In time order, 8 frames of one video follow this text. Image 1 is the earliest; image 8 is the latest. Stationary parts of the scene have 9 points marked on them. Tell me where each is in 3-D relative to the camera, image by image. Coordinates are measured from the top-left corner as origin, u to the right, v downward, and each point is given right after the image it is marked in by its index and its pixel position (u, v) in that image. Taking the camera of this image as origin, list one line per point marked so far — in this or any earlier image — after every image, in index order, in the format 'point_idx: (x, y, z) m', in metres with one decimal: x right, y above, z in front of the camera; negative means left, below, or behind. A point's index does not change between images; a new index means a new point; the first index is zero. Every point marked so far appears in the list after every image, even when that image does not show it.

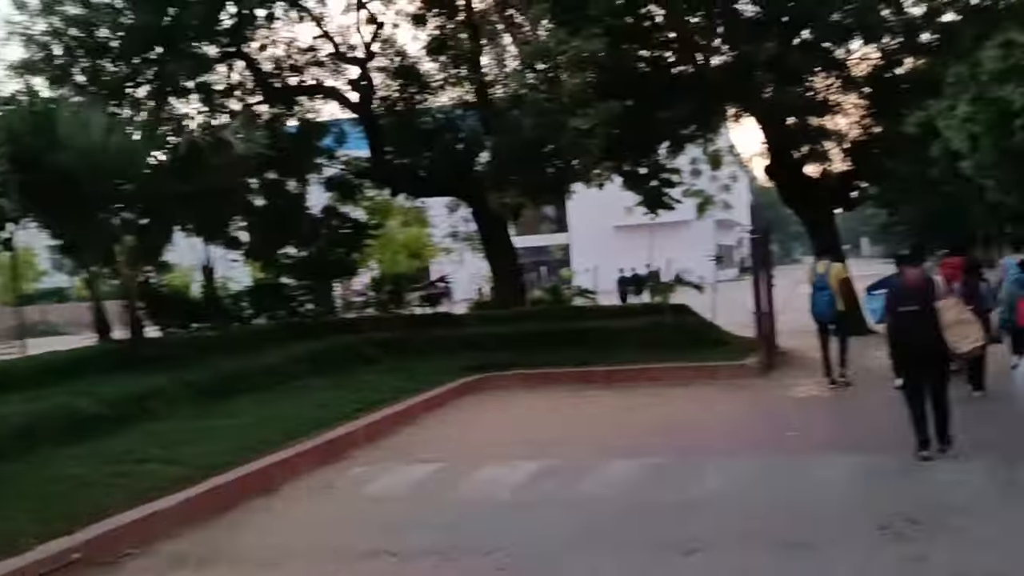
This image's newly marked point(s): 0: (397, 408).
0: (-2.6, -2.3, +16.0) m
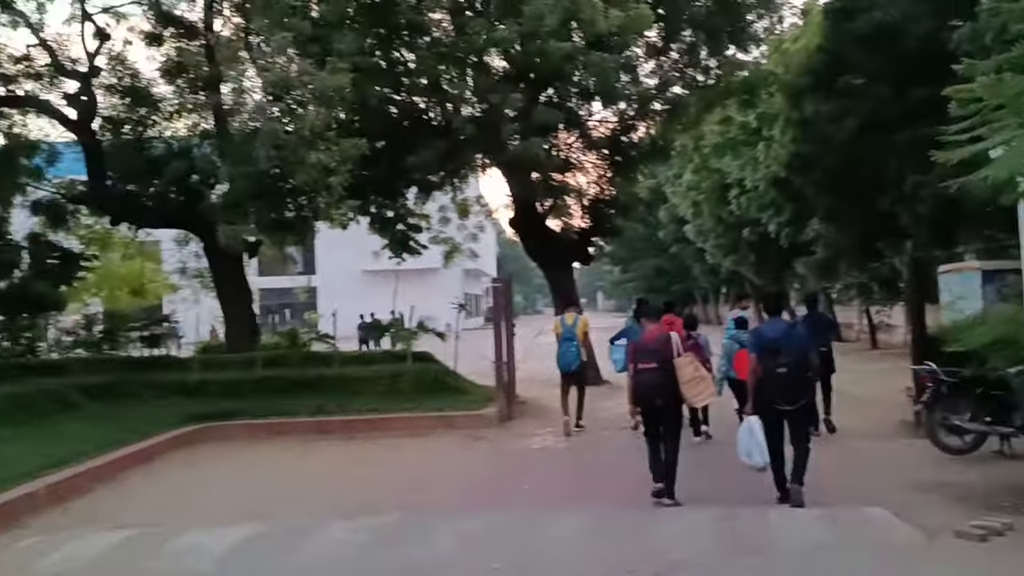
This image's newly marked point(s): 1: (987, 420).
0: (-2.6, -1.2, +11.4) m
1: (+3.9, -1.1, +7.6) m
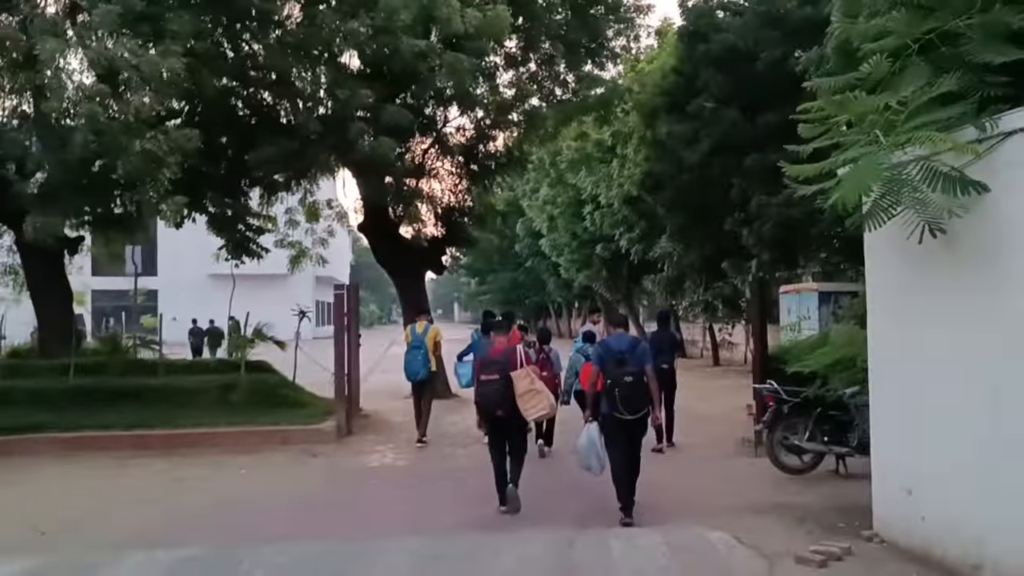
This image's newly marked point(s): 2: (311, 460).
0: (-3.2, -1.5, +13.0) m
1: (+2.9, -1.4, +8.5) m
2: (-2.3, -1.9, +10.4) m
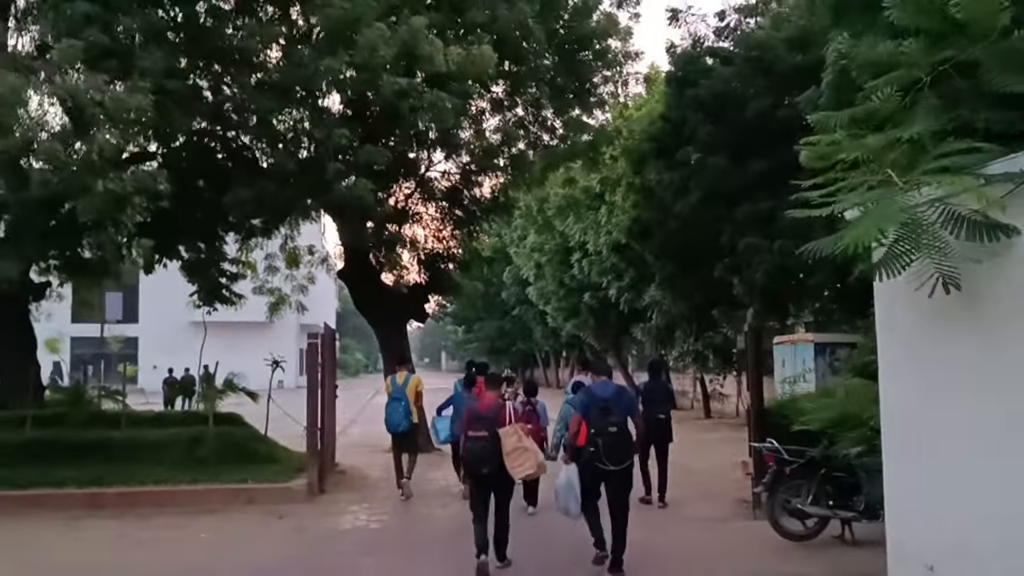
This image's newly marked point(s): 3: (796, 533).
0: (-3.4, -2.1, +12.3) m
1: (+2.7, -1.8, +7.9) m
2: (-2.5, -2.5, +9.6) m
3: (+2.5, -2.1, +8.1) m
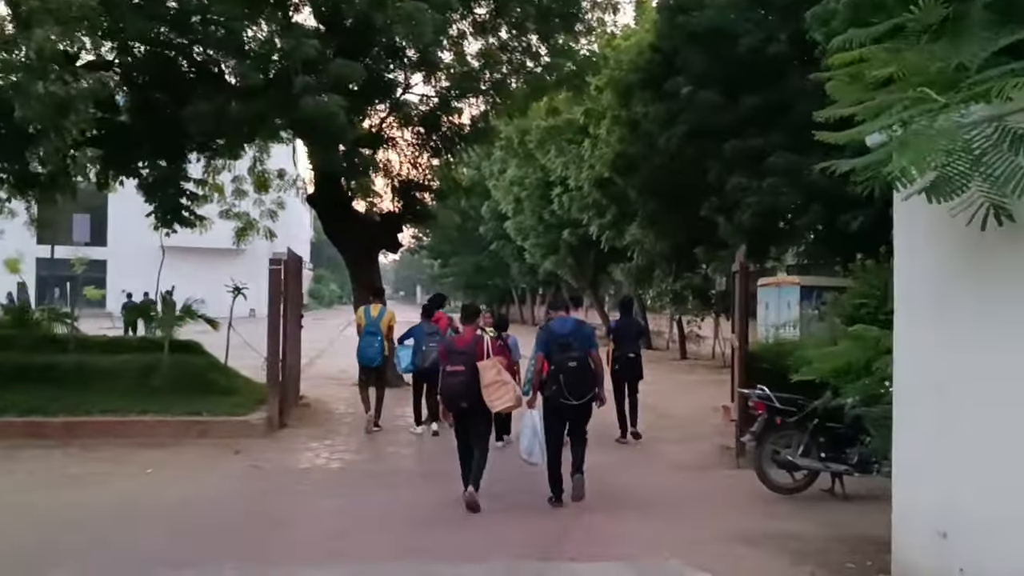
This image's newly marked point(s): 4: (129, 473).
0: (-3.7, -1.1, +11.7) m
1: (+2.5, -1.3, +7.4) m
2: (-2.8, -1.7, +9.0) m
3: (+2.2, -1.6, +7.6) m
4: (-3.5, -1.7, +8.4) m
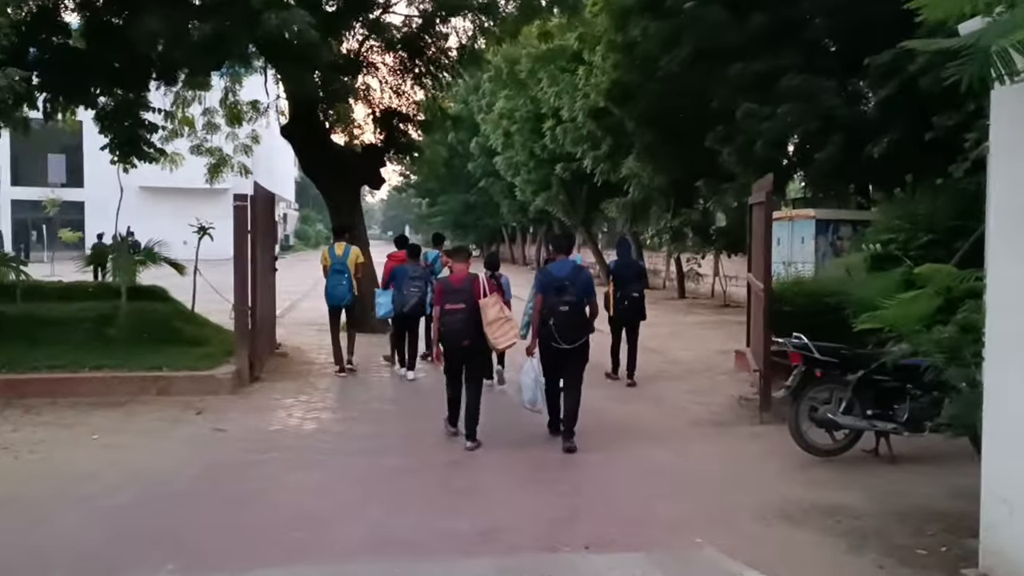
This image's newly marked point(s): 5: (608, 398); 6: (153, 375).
0: (-3.8, -0.4, +10.6) m
1: (+2.5, -0.9, +6.4) m
2: (-2.8, -1.1, +8.0) m
3: (+2.2, -1.1, +6.6) m
4: (-3.5, -1.2, +7.4) m
5: (+1.0, -1.2, +9.8) m
6: (-3.5, -0.8, +9.0) m
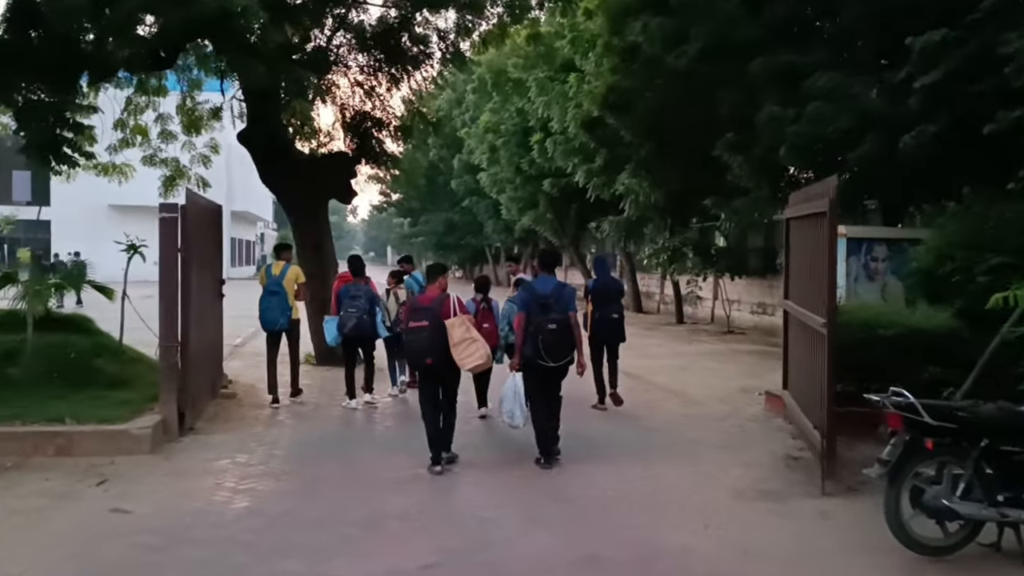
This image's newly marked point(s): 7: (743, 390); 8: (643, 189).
0: (-3.9, -0.7, +8.8) m
1: (+2.4, -1.1, +4.6) m
2: (-2.9, -1.4, +6.2) m
3: (+2.2, -1.3, +4.9) m
4: (-3.5, -1.4, +5.5) m
5: (+0.9, -1.4, +8.0) m
6: (-3.5, -1.1, +7.1) m
7: (+2.8, -1.2, +11.3) m
8: (+2.8, +2.1, +19.2) m
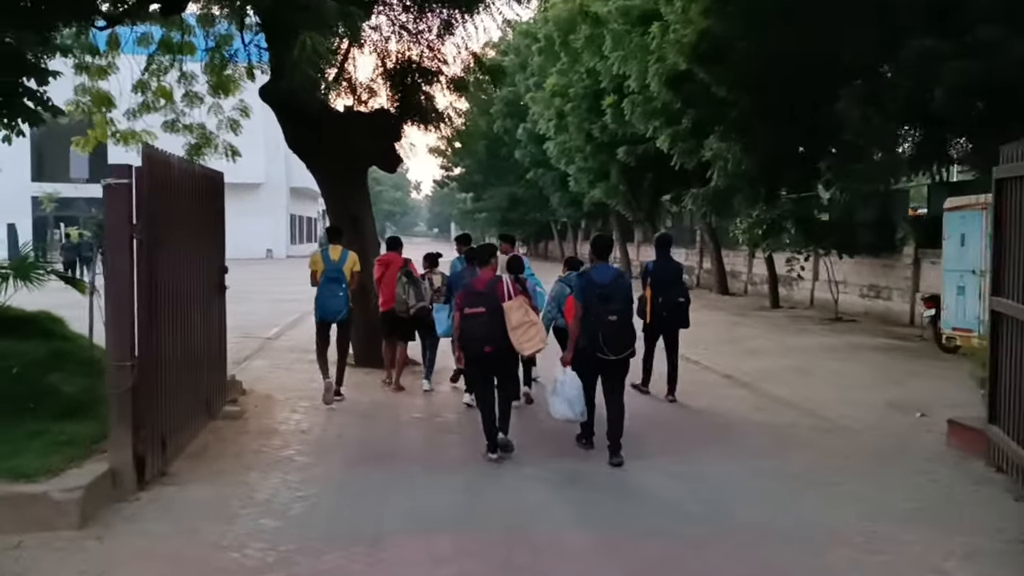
0: (-3.3, -0.7, +6.6) m
1: (+2.7, -1.1, +2.1) m
2: (-2.4, -1.4, +4.0) m
3: (+2.5, -1.4, +2.3) m
4: (-3.1, -1.4, +3.3) m
5: (+1.5, -1.4, +5.5) m
6: (-3.0, -1.1, +4.9) m
7: (+3.6, -1.1, +8.7) m
8: (+4.1, +2.4, +16.5) m
